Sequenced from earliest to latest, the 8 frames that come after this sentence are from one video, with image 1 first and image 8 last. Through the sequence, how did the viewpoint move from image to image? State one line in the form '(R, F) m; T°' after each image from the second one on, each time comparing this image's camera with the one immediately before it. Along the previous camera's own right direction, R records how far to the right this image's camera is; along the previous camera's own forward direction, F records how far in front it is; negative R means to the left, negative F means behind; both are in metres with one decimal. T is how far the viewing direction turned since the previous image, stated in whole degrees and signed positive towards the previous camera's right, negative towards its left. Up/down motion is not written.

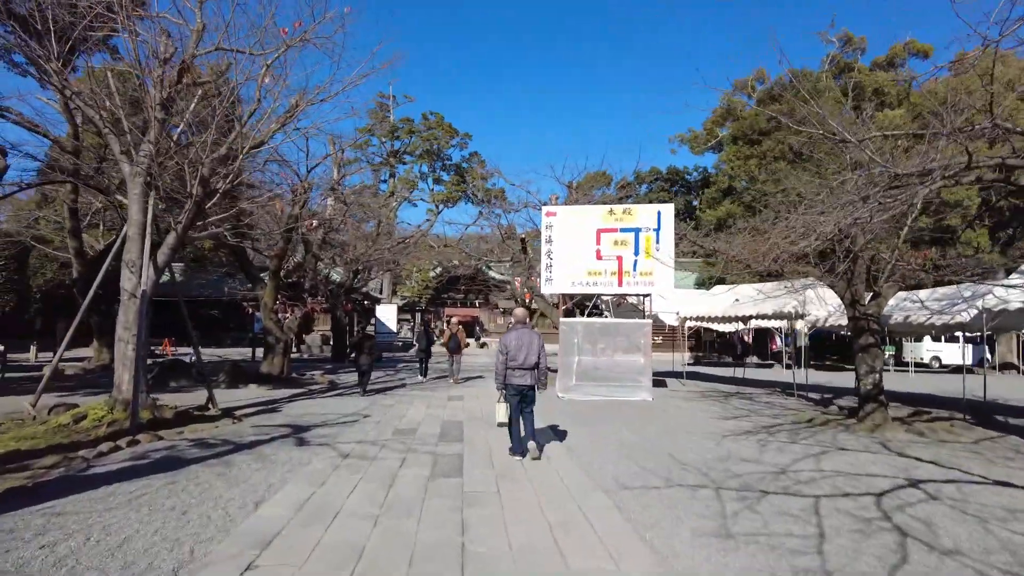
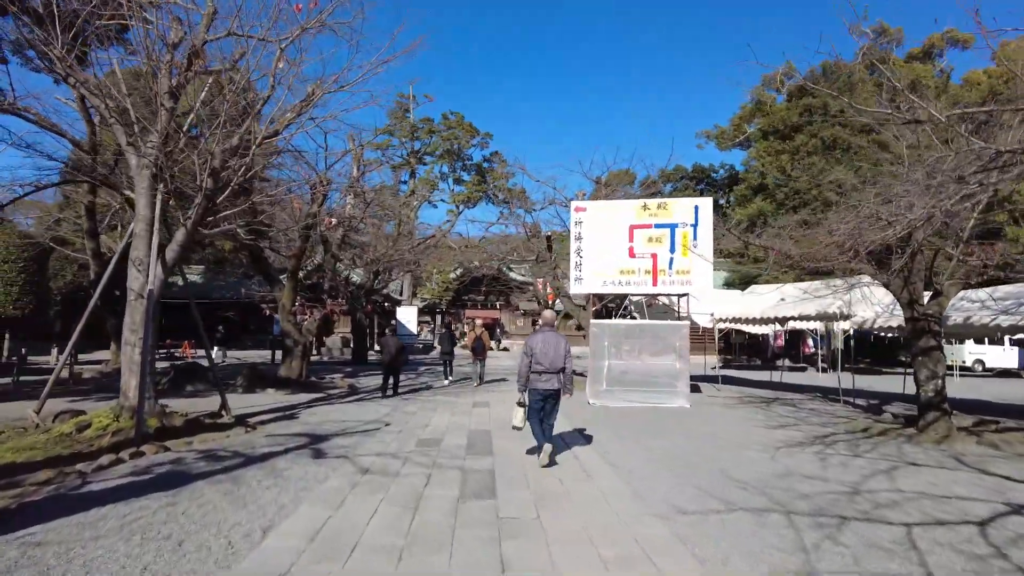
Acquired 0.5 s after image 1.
(-0.2, +0.7) m; -2°
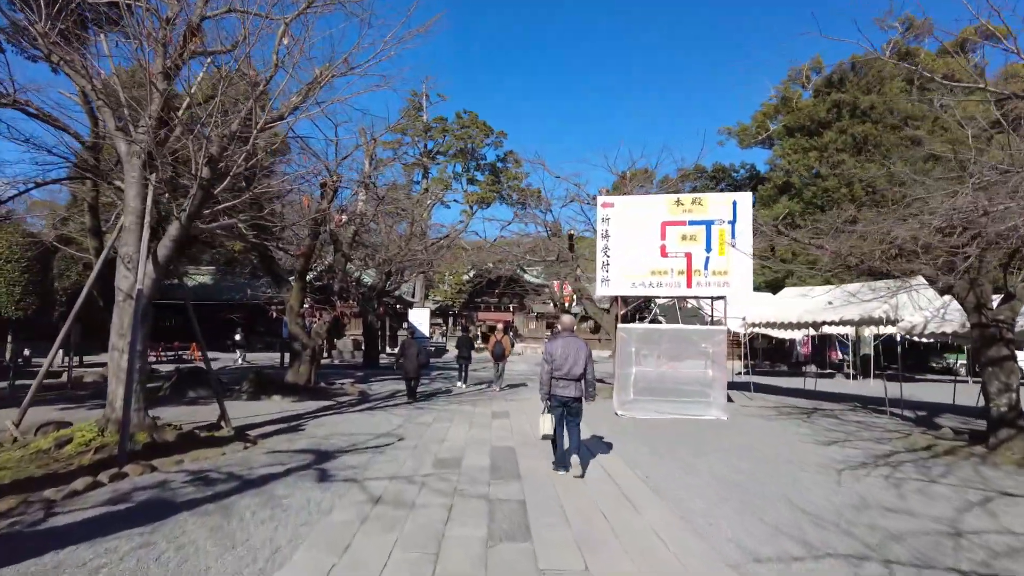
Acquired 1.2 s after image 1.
(-0.2, +1.0) m; -1°
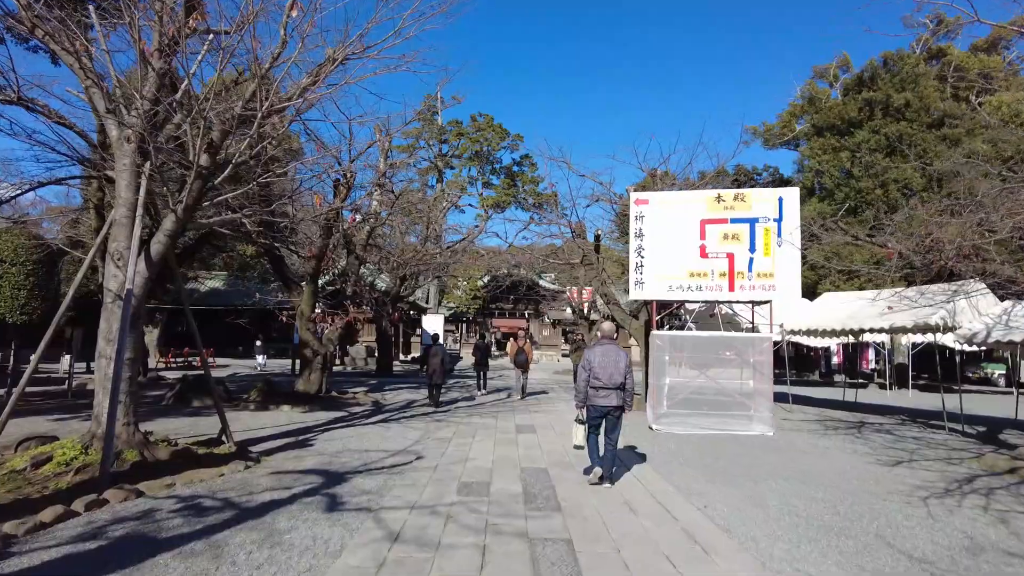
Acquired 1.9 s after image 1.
(-0.2, +0.9) m; -1°
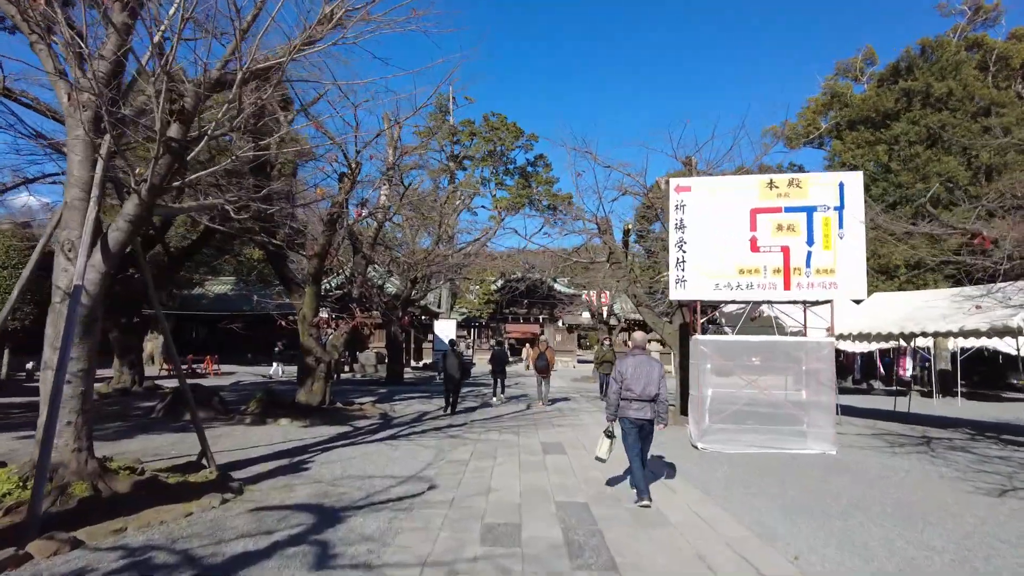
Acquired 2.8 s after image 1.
(-0.2, +1.4) m; -1°
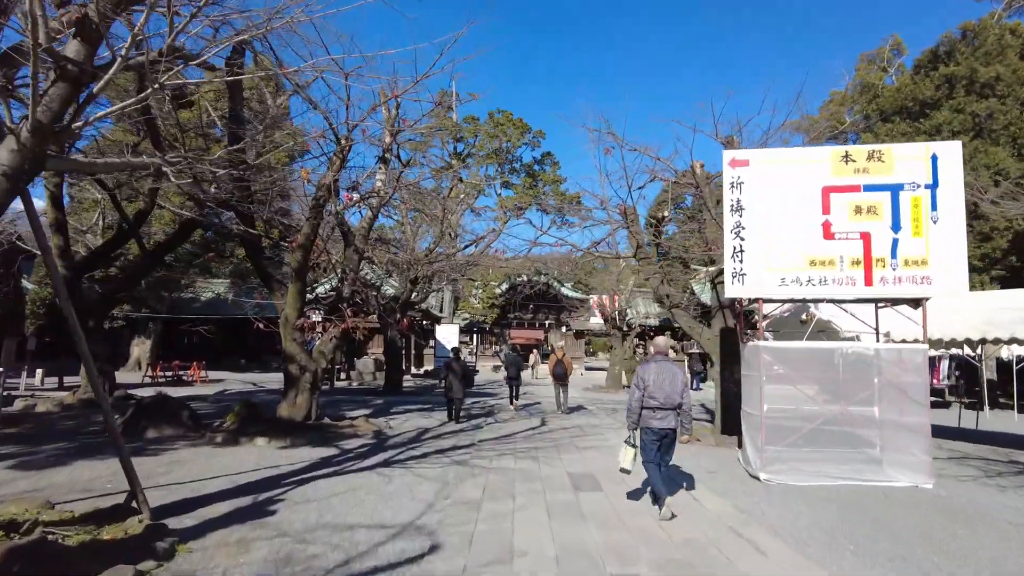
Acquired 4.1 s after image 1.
(-0.2, +1.9) m; 0°
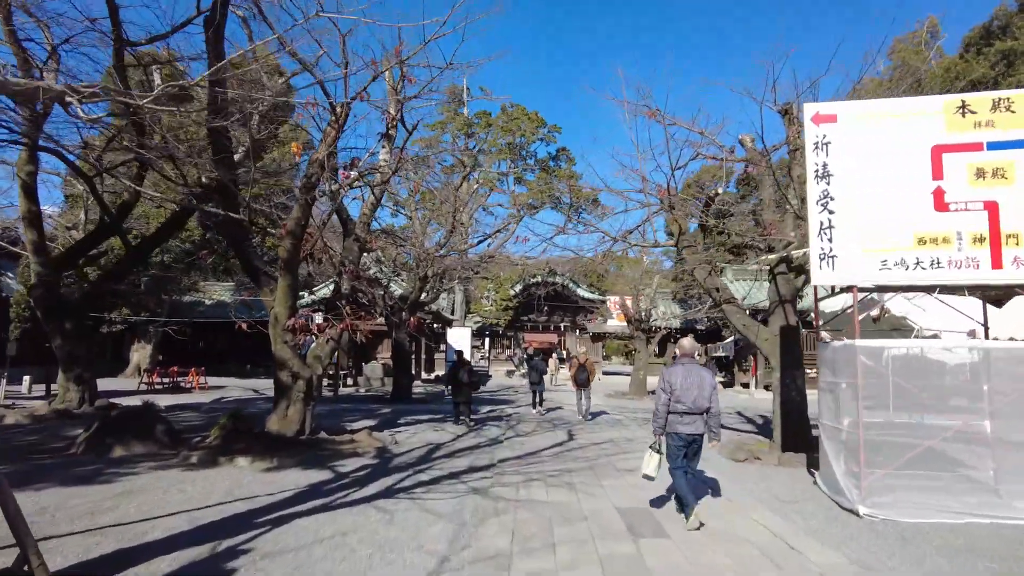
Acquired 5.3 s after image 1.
(-0.2, +1.7) m; -1°
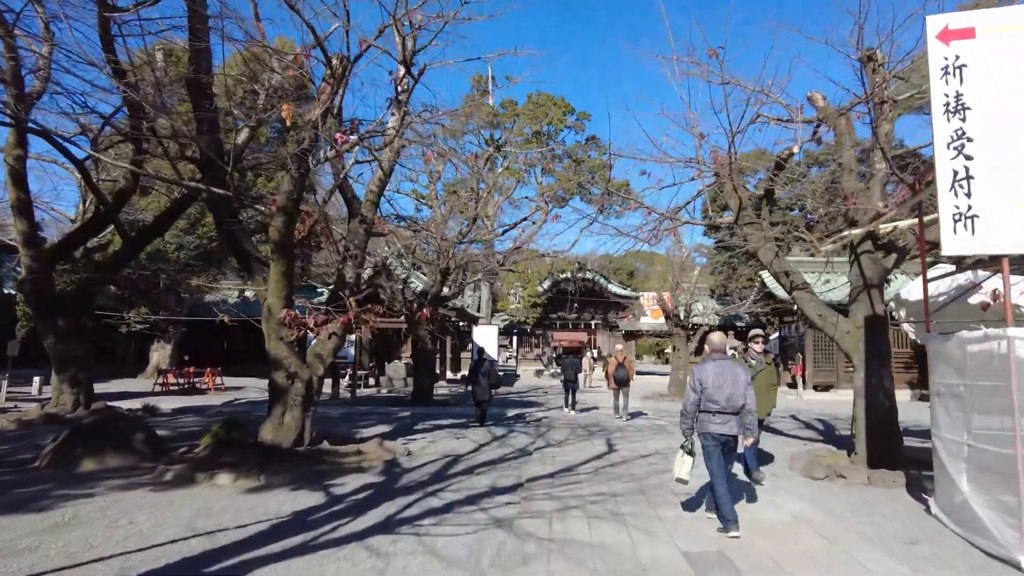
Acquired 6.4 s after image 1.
(0.0, +1.6) m; -2°
